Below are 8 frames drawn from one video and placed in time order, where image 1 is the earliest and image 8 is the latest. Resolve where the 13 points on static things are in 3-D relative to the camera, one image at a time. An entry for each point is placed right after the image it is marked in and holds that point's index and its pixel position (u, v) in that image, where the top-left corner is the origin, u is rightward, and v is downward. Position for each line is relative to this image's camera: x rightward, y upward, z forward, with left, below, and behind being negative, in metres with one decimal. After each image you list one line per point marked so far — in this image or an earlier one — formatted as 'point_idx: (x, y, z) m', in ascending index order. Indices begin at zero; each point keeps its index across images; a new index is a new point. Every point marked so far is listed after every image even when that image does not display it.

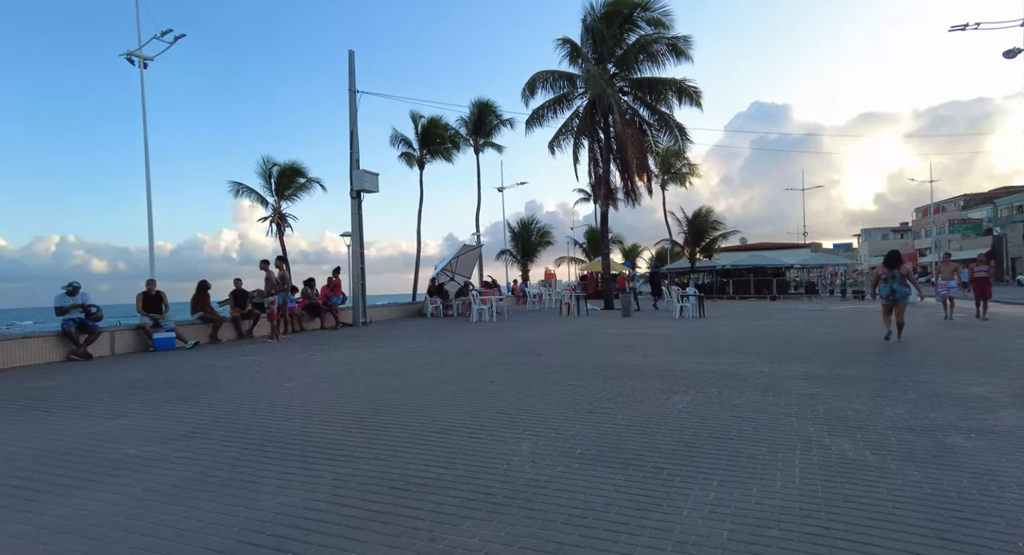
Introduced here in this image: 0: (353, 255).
0: (-4.5, +0.6, +16.2) m
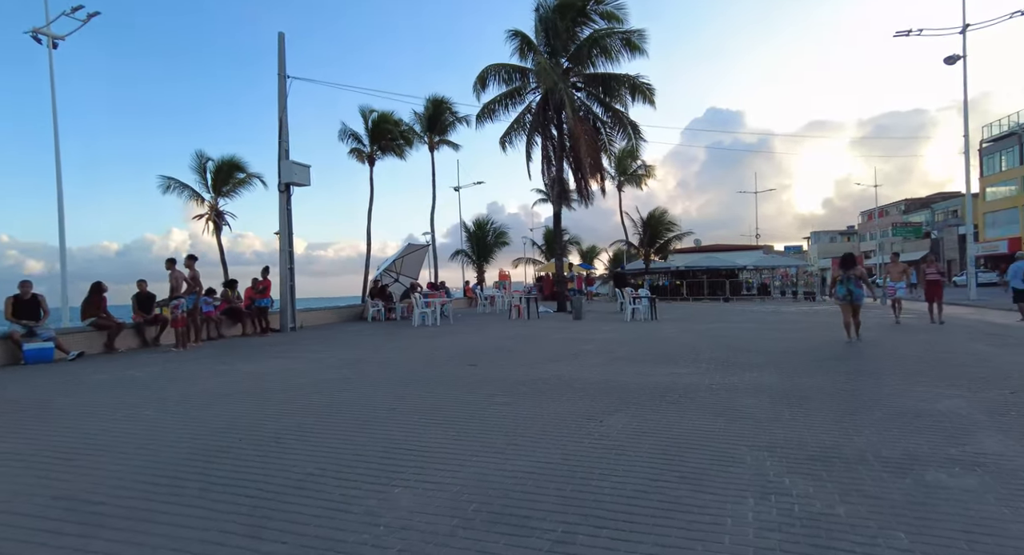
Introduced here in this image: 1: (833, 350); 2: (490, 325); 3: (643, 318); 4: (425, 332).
0: (-5.9, +0.6, +14.9) m
1: (+5.6, -1.4, +10.2) m
2: (-0.6, -1.4, +16.3) m
3: (+4.1, -1.3, +18.2) m
4: (-2.2, -1.4, +14.7) m
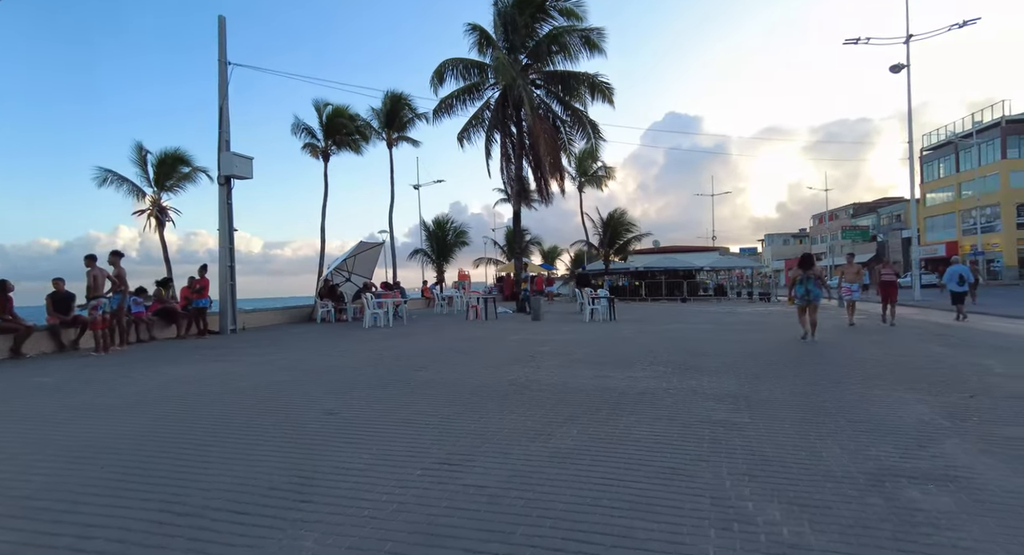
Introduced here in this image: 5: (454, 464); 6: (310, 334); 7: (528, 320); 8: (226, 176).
0: (-7.0, +0.6, +14.1) m
1: (+4.7, -1.4, +10.1) m
2: (-1.8, -1.3, +15.8) m
3: (+2.8, -1.3, +18.0) m
4: (-3.3, -1.4, +14.0) m
5: (-0.4, -1.4, +4.2) m
6: (-5.0, -1.4, +14.2) m
7: (+0.4, -1.3, +17.7) m
8: (-6.8, +2.4, +13.8) m
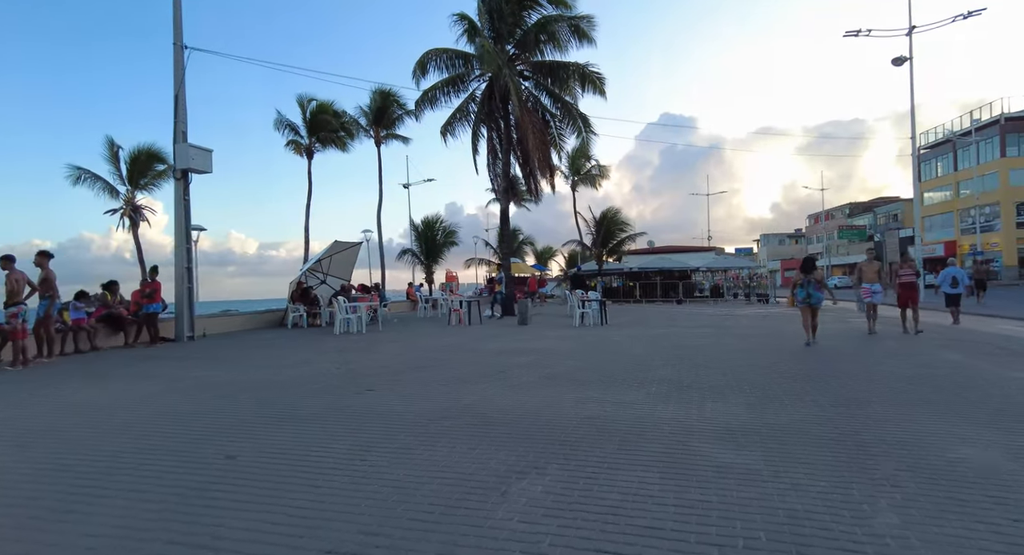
0: (-7.5, +0.6, +12.9) m
1: (+4.4, -1.4, +9.0) m
2: (-2.3, -1.4, +14.7) m
3: (+2.3, -1.4, +16.9) m
4: (-3.7, -1.5, +12.9) m
5: (-0.8, -1.4, +3.1) m
6: (-5.4, -1.5, +13.1) m
7: (0.0, -1.4, +16.6) m
8: (-7.2, +2.4, +12.7) m
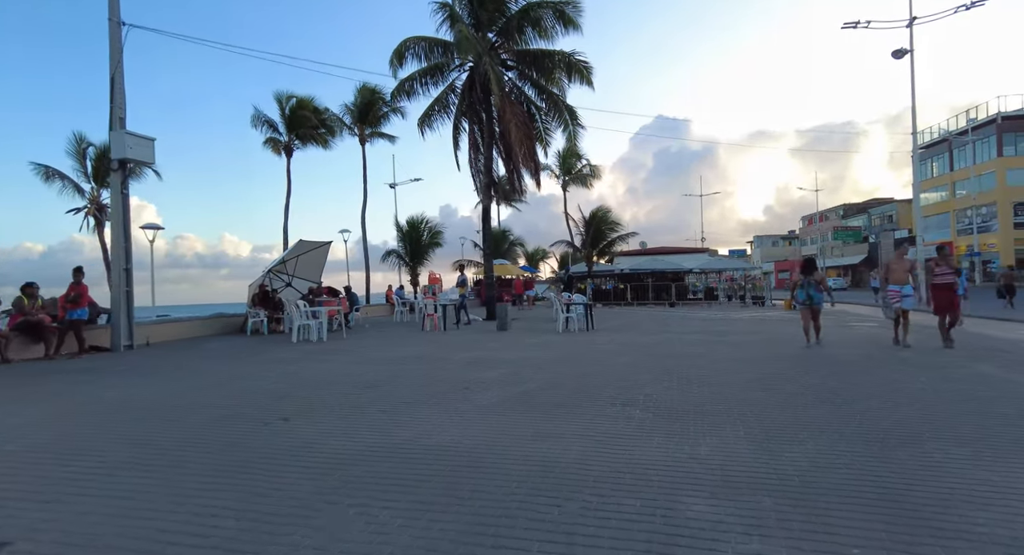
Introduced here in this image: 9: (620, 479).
0: (-8.0, +0.5, +11.6) m
1: (+3.9, -1.4, +7.8) m
2: (-2.8, -1.4, +13.4) m
3: (+1.8, -1.4, +15.7) m
4: (-4.2, -1.5, +11.6) m
5: (-1.2, -1.4, +1.9) m
6: (-5.9, -1.5, +11.8) m
7: (-0.6, -1.4, +15.4) m
8: (-7.7, +2.3, +11.4) m
9: (+0.7, -1.3, +4.1) m
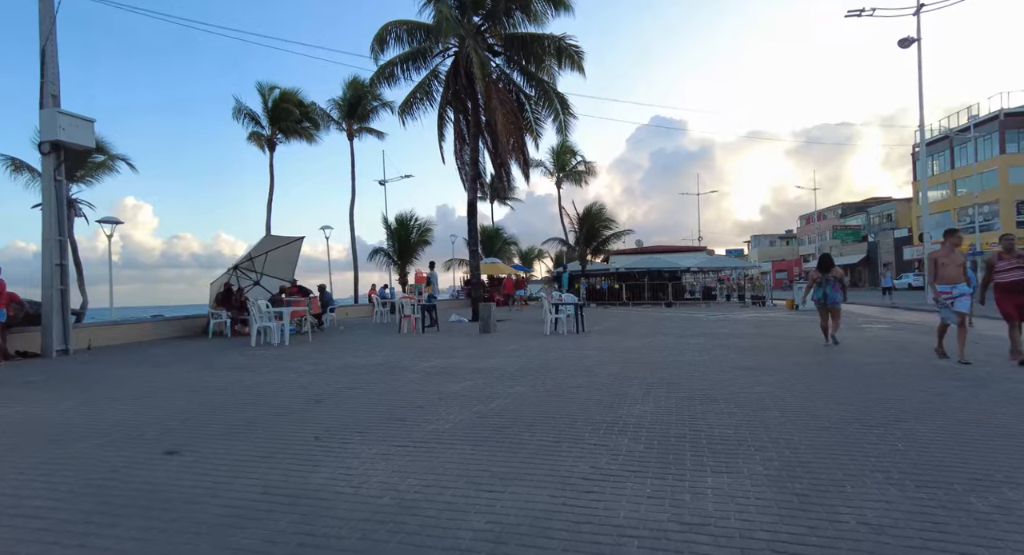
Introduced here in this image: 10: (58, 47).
0: (-8.3, +0.6, +10.4) m
1: (+3.5, -1.4, +6.7) m
2: (-3.2, -1.4, +12.2) m
3: (+1.4, -1.4, +14.5) m
4: (-4.6, -1.5, +10.4) m
5: (-1.5, -1.3, +0.7) m
6: (-6.3, -1.5, +10.6) m
7: (-0.9, -1.4, +14.2) m
8: (-8.1, +2.4, +10.1) m
9: (+0.4, -1.3, +2.9) m
10: (-8.0, +4.1, +10.2) m
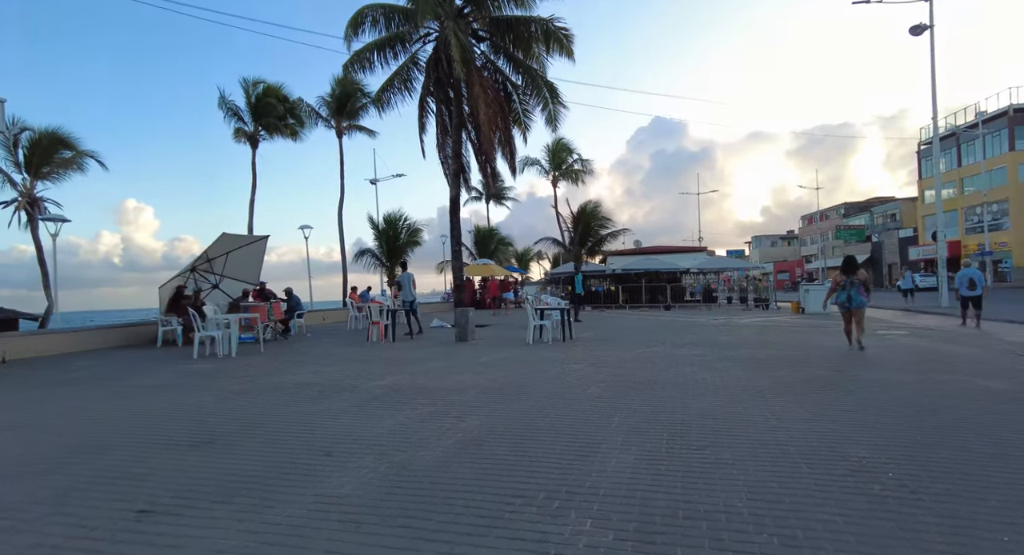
0: (-8.8, +0.5, +9.0) m
1: (+3.1, -1.4, +5.3) m
2: (-3.6, -1.4, +10.9) m
3: (+0.9, -1.4, +13.1) m
4: (-5.0, -1.5, +9.1) m
5: (-1.9, -1.4, -0.7) m
6: (-6.7, -1.5, +9.2) m
7: (-1.4, -1.4, +12.8) m
8: (-8.5, +2.3, +8.8) m
9: (0.0, -1.3, +1.6) m
10: (-8.5, +4.0, +8.9) m
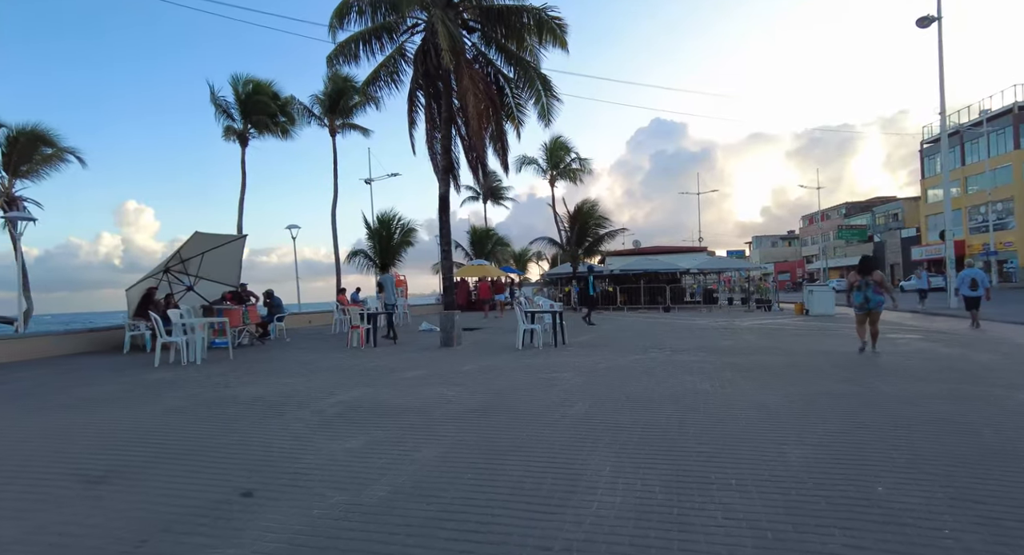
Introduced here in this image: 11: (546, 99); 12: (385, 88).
0: (-9.0, +0.5, +8.3) m
1: (+2.9, -1.4, +4.6) m
2: (-3.8, -1.5, +10.1) m
3: (+0.7, -1.4, +12.4) m
4: (-5.3, -1.5, +8.3) m
5: (-2.2, -1.4, -1.4) m
6: (-6.9, -1.6, +8.5) m
7: (-1.6, -1.5, +12.1) m
8: (-8.8, +2.3, +8.1) m
9: (-0.3, -1.3, +0.8) m
10: (-8.7, +4.0, +8.1) m
11: (+1.1, +5.3, +17.6) m
12: (-3.8, +5.6, +17.2) m
